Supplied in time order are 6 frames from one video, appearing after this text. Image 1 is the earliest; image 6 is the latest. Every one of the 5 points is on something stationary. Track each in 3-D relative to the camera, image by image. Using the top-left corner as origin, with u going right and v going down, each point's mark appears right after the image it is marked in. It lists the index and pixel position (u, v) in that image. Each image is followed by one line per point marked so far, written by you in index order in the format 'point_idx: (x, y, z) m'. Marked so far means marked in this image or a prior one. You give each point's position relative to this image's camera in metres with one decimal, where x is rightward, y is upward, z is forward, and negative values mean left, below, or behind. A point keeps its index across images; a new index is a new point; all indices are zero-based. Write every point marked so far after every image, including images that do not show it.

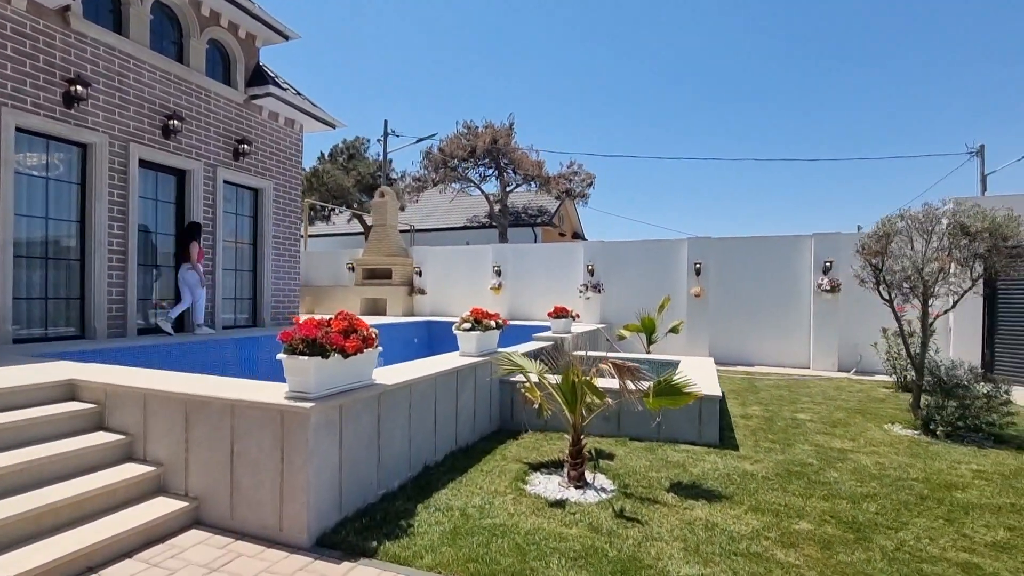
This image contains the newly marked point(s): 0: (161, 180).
0: (-4.8, +1.5, +6.7) m
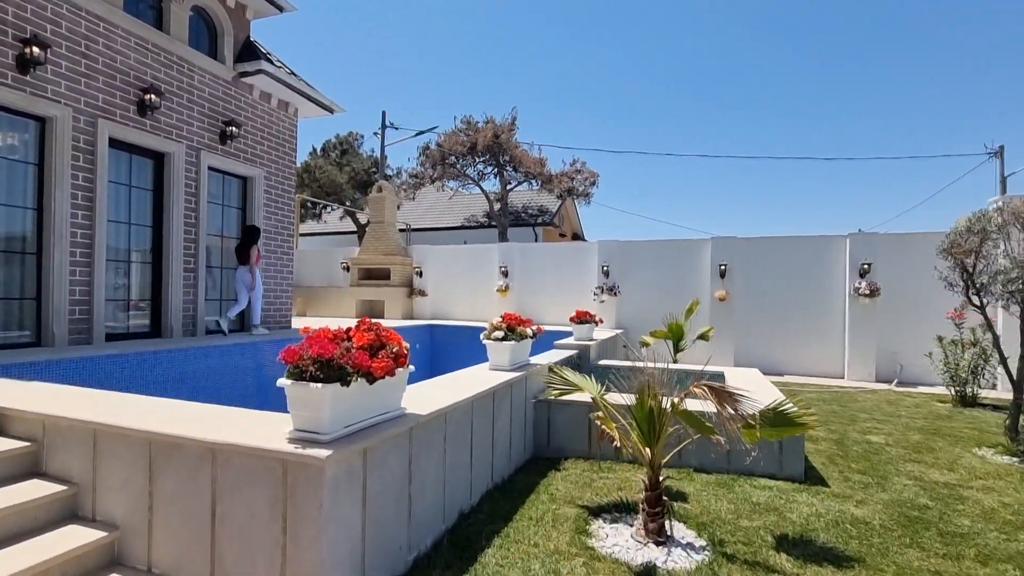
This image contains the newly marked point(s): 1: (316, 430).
0: (-4.5, +1.5, +5.8) m
1: (-0.8, -0.6, +2.0) m
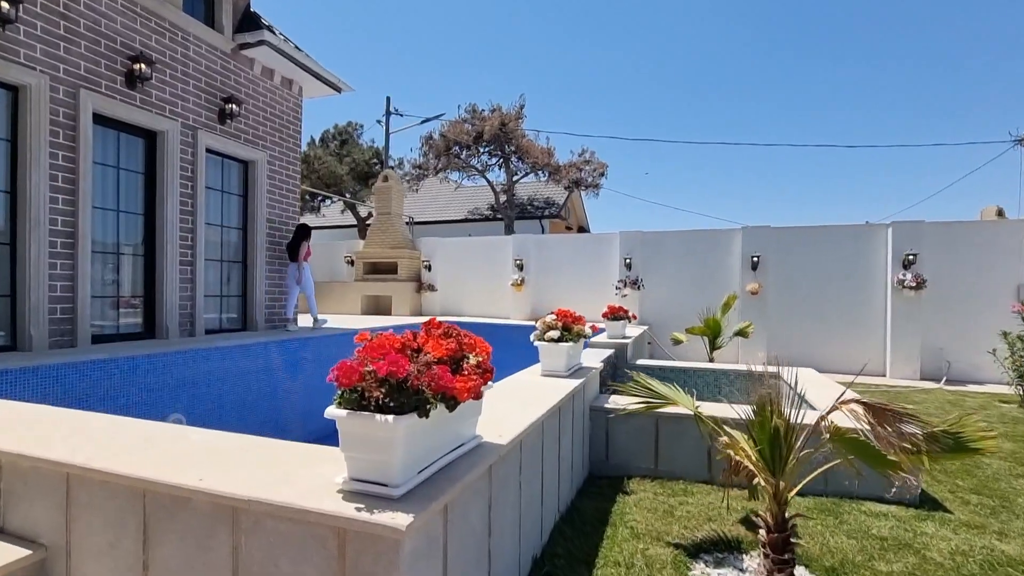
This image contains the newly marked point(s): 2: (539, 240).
0: (-4.1, +1.5, +5.2) m
1: (-0.4, -0.5, +1.4) m
2: (+0.6, +1.1, +10.9) m
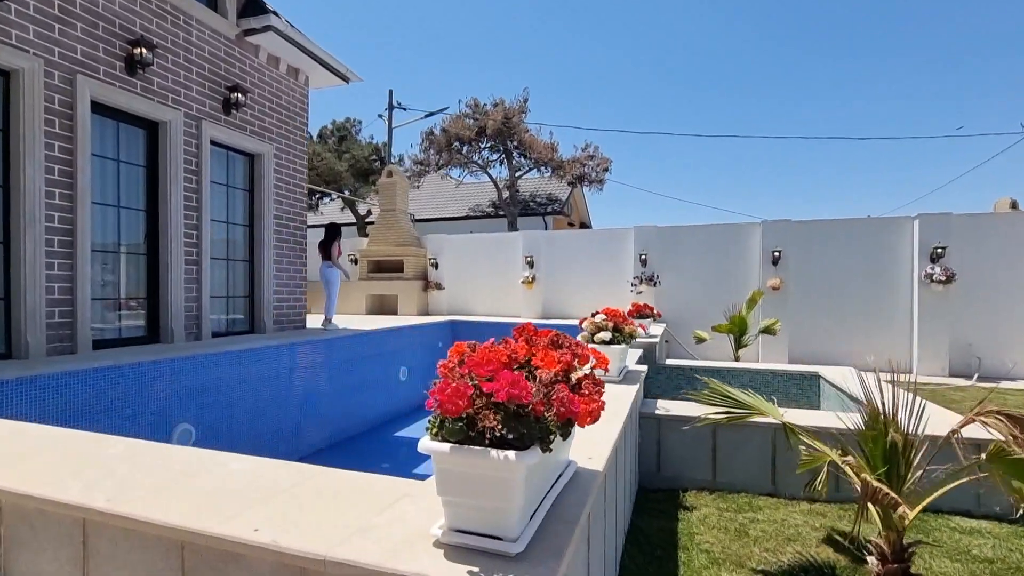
0: (-3.8, +1.5, +4.8) m
1: (0.0, -0.5, +1.1) m
2: (+0.8, +1.1, +10.6) m
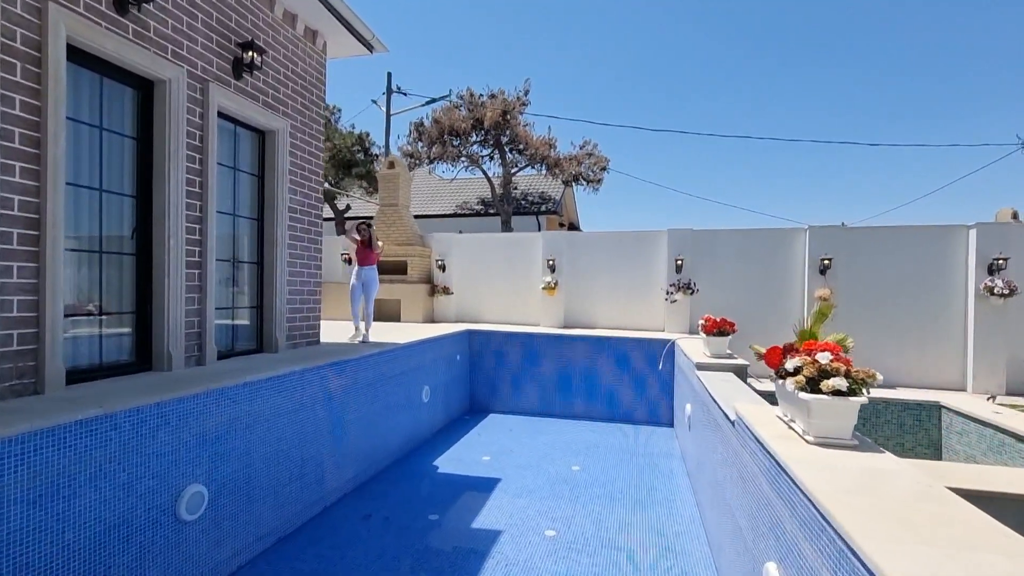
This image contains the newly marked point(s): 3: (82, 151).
0: (-3.0, +1.4, +3.6) m
1: (+1.1, -0.7, +0.2) m
2: (+1.2, +1.0, +9.7) m
3: (-3.0, +1.0, +3.4) m
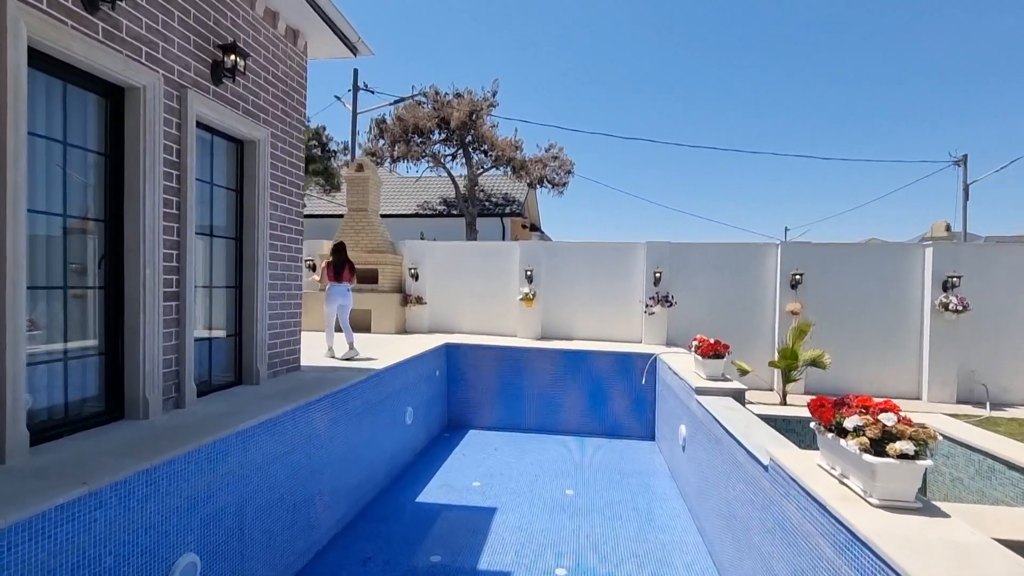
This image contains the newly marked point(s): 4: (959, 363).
0: (-2.8, +1.2, +3.1) m
1: (+1.6, -1.0, +0.1) m
2: (+0.8, +0.8, +9.6) m
3: (-2.8, +0.7, +2.9) m
4: (+7.4, -1.2, +8.3) m
